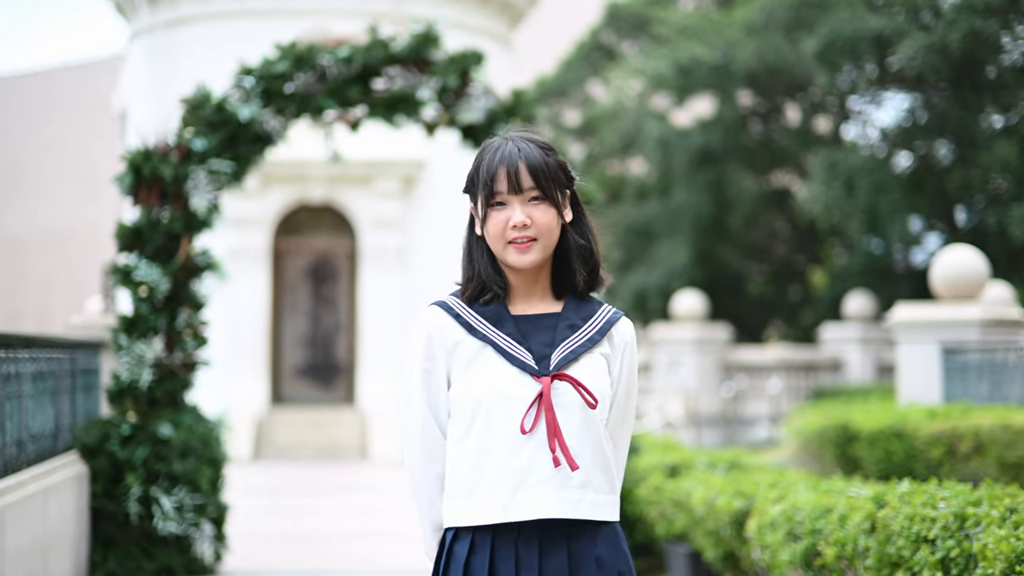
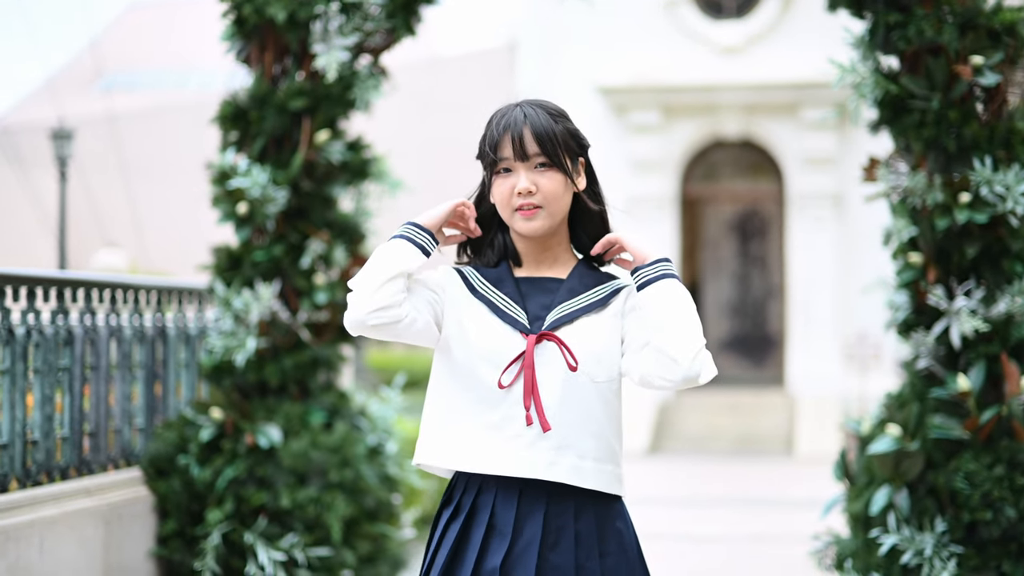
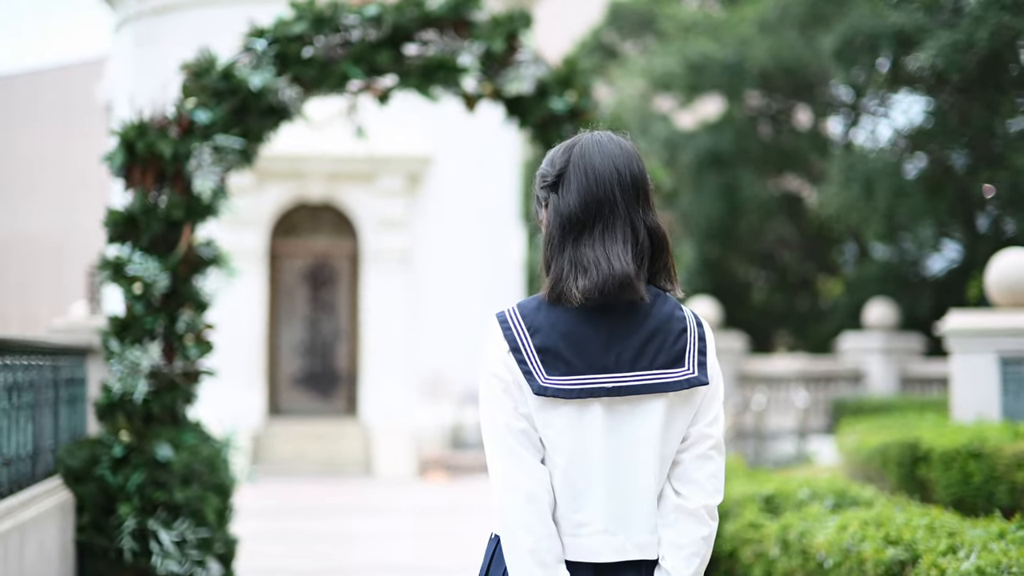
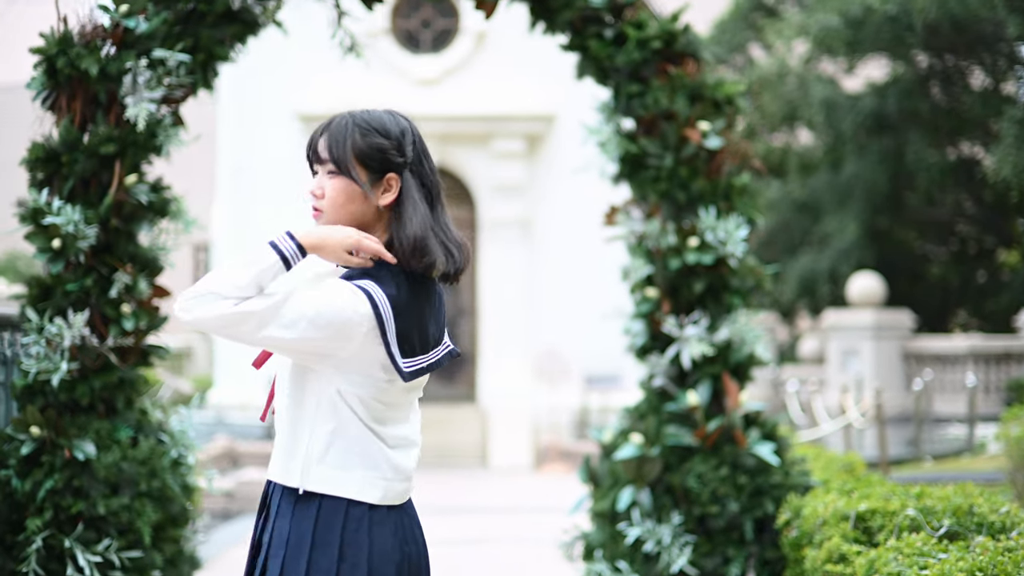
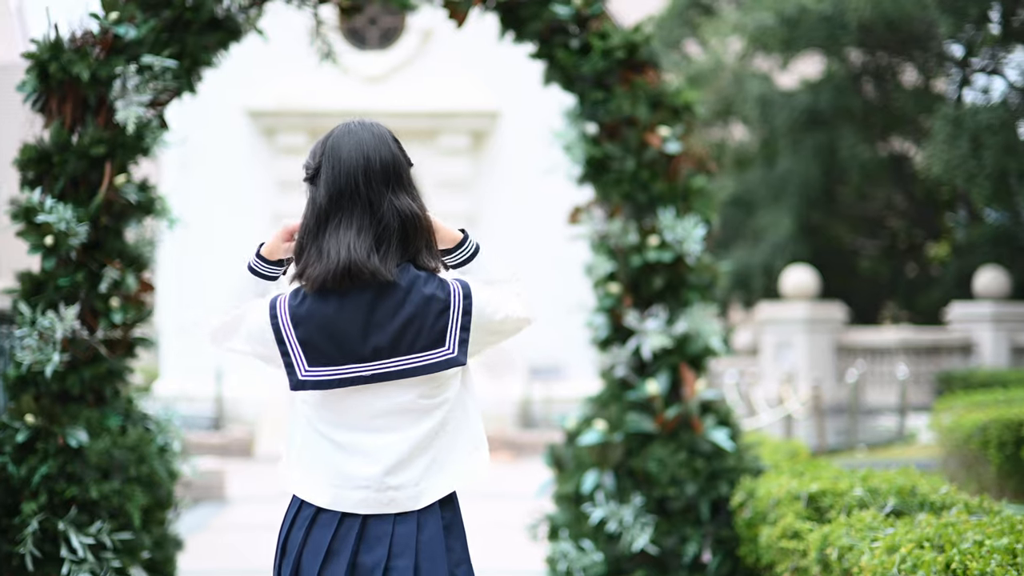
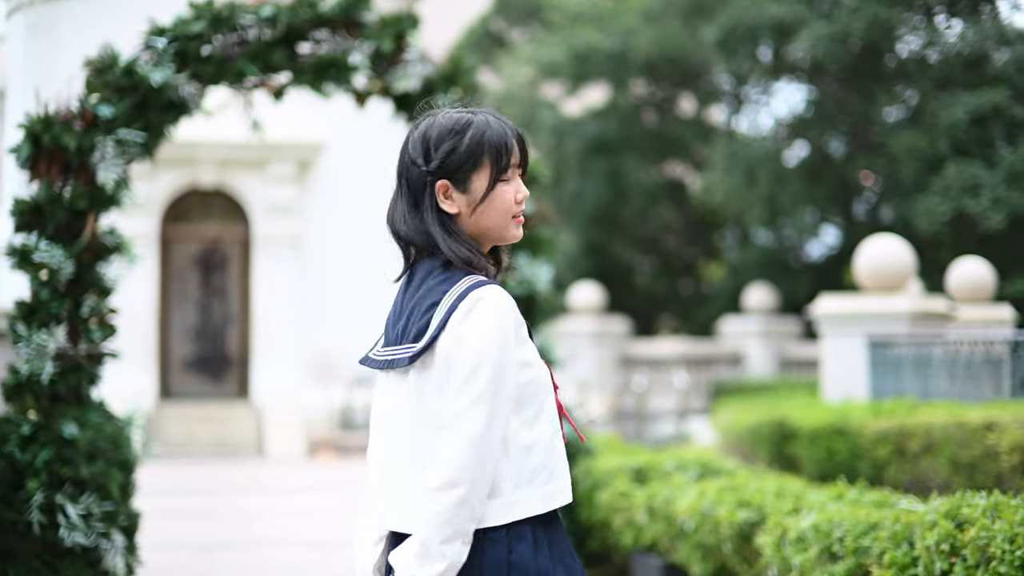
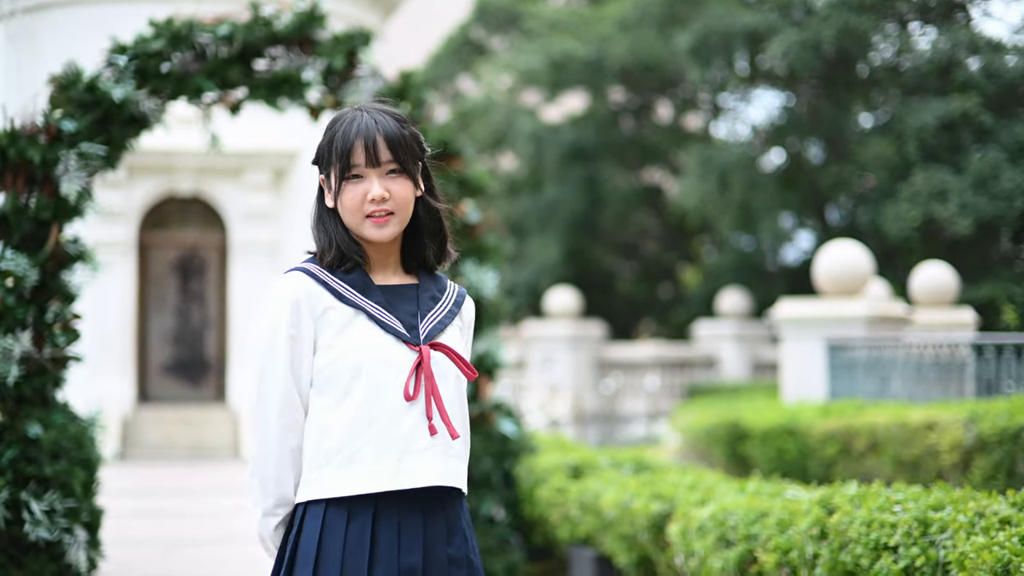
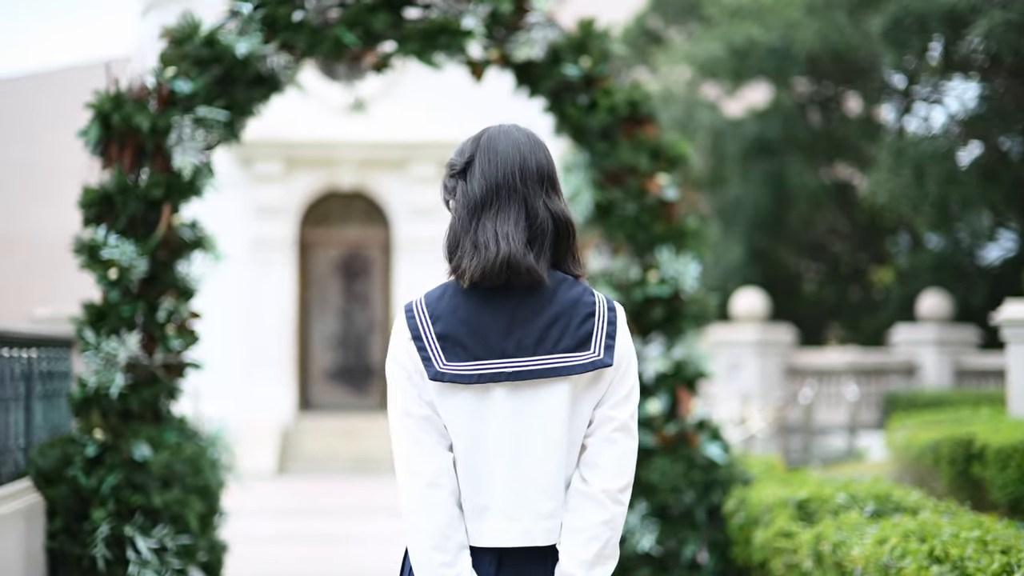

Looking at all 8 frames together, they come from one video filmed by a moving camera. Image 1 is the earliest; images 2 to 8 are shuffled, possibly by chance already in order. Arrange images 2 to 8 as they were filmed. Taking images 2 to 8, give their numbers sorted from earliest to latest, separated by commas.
7, 6, 3, 8, 5, 4, 2
